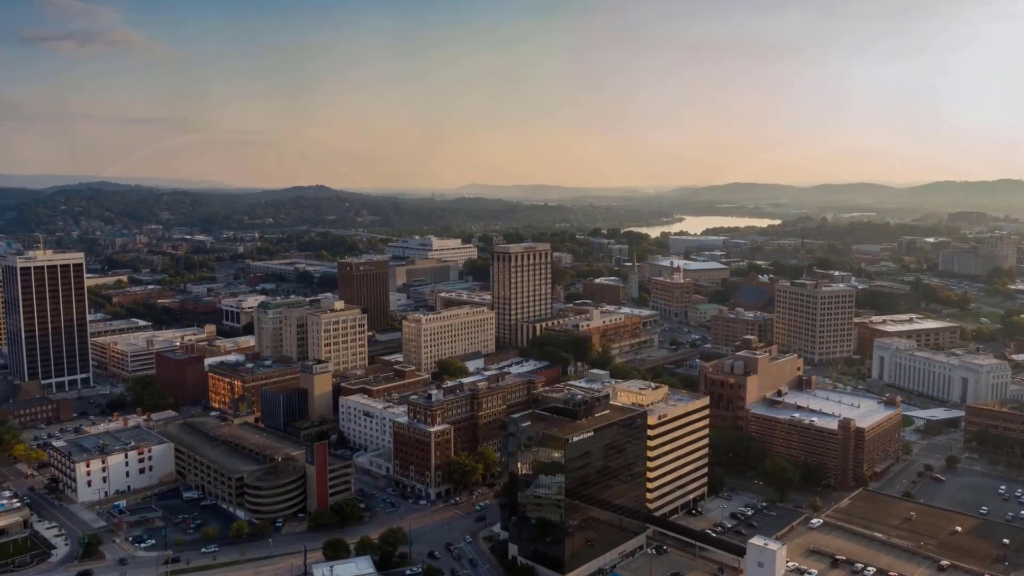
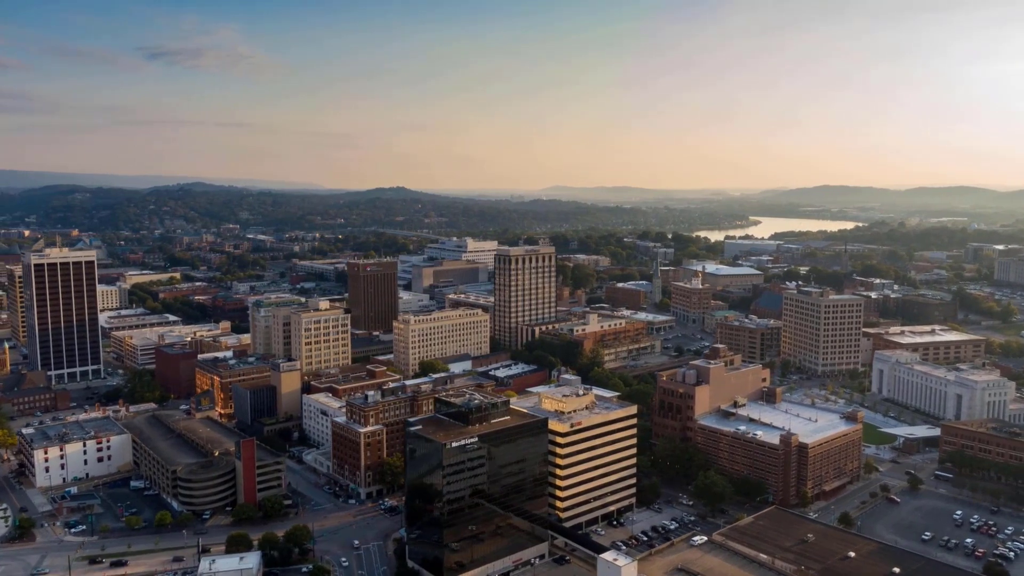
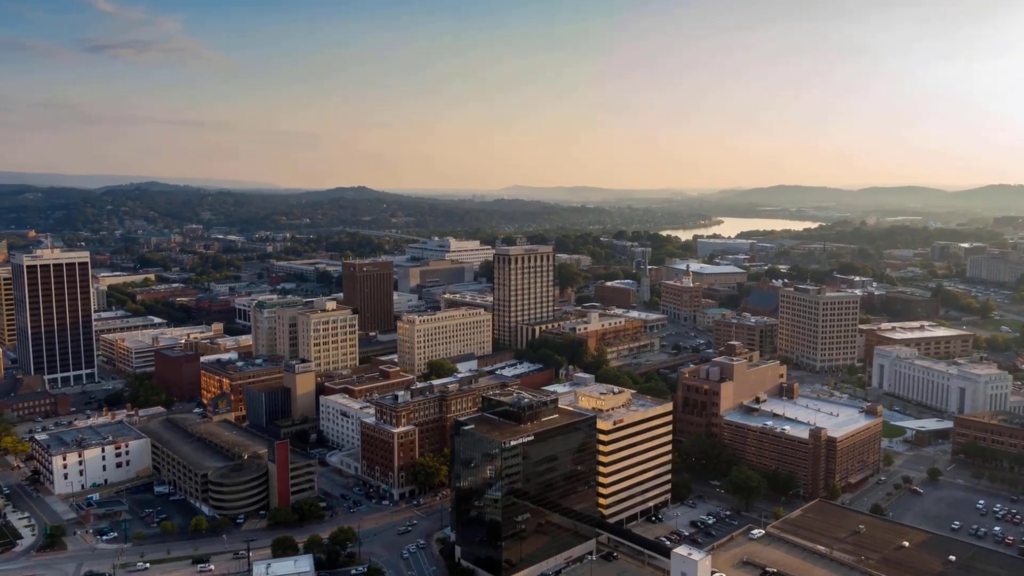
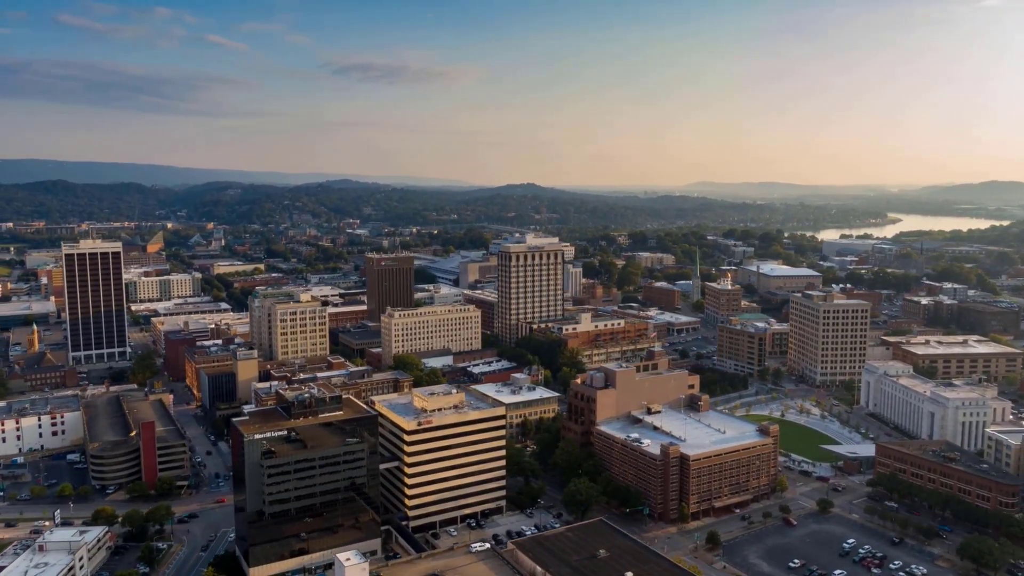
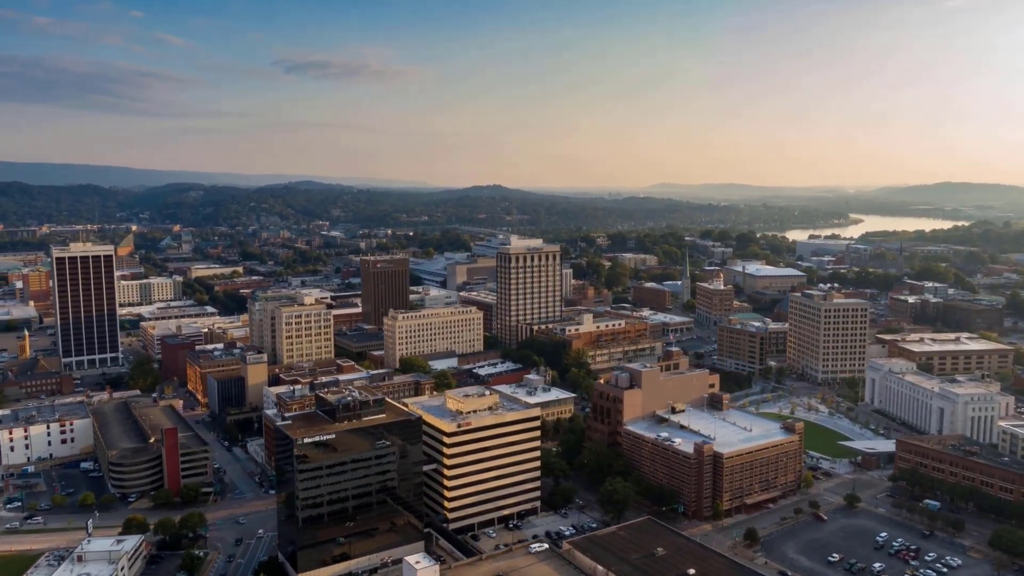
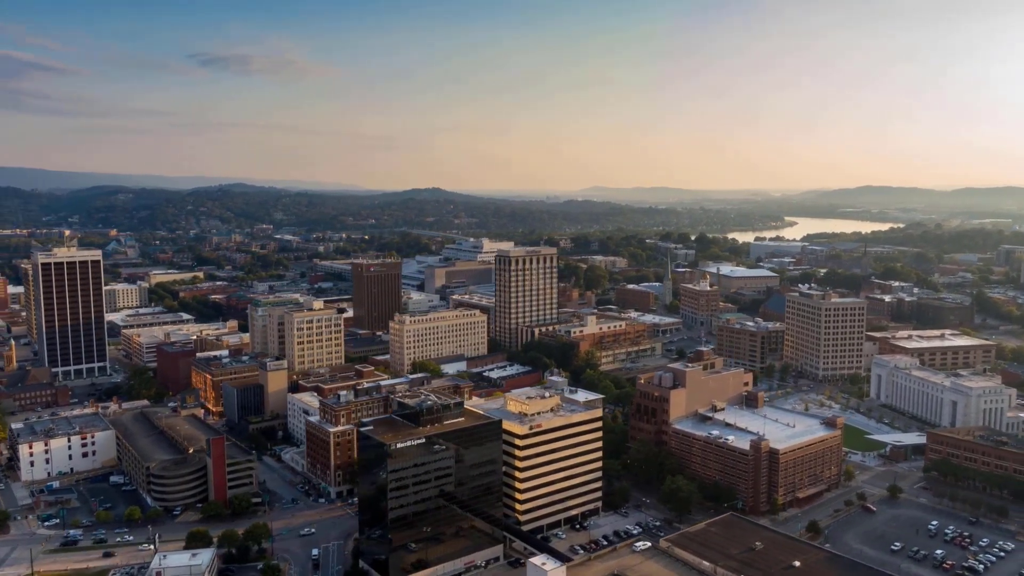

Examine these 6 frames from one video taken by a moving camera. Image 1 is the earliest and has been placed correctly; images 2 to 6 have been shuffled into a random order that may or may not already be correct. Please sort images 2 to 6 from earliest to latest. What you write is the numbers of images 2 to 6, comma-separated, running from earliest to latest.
3, 2, 6, 5, 4
